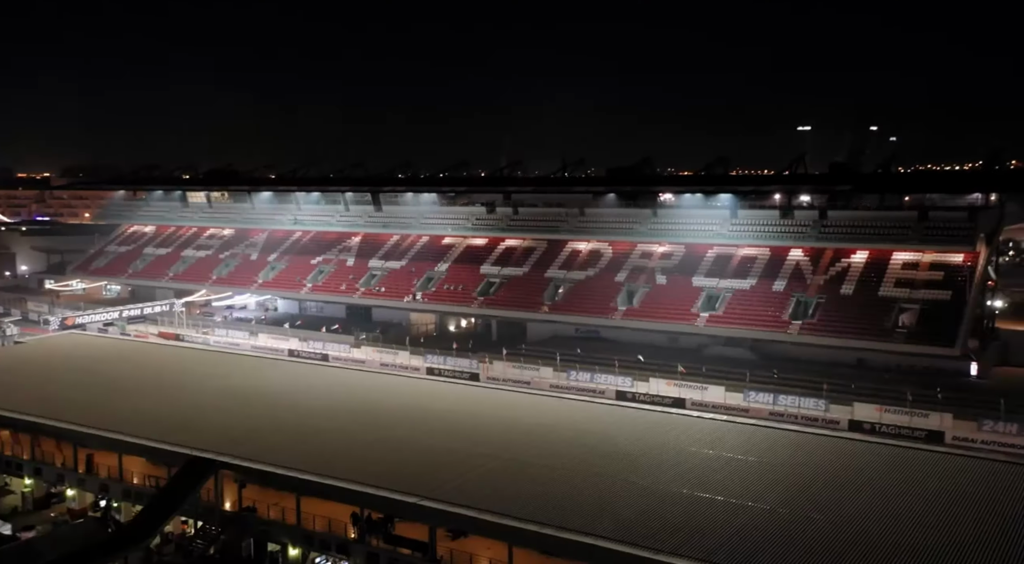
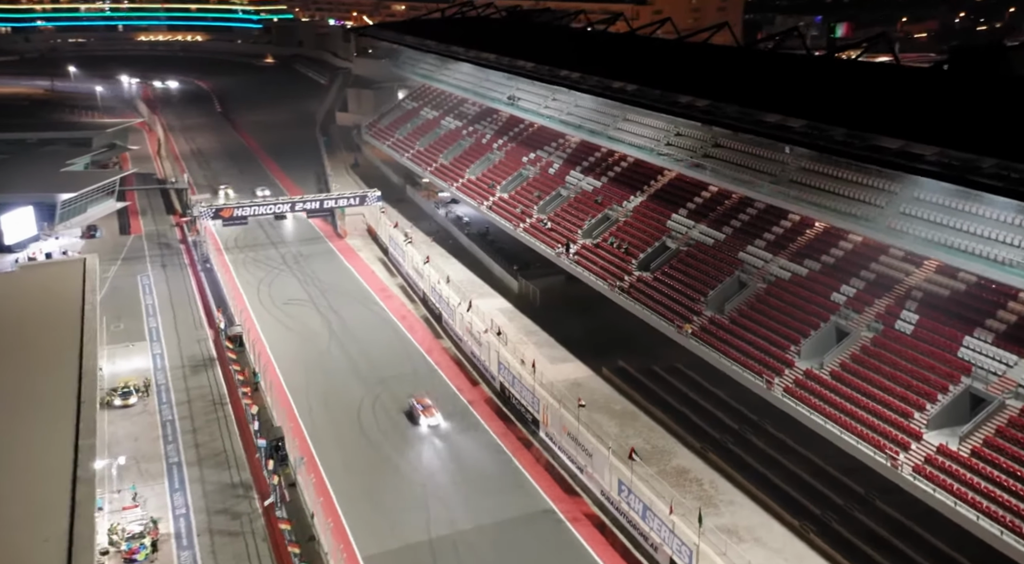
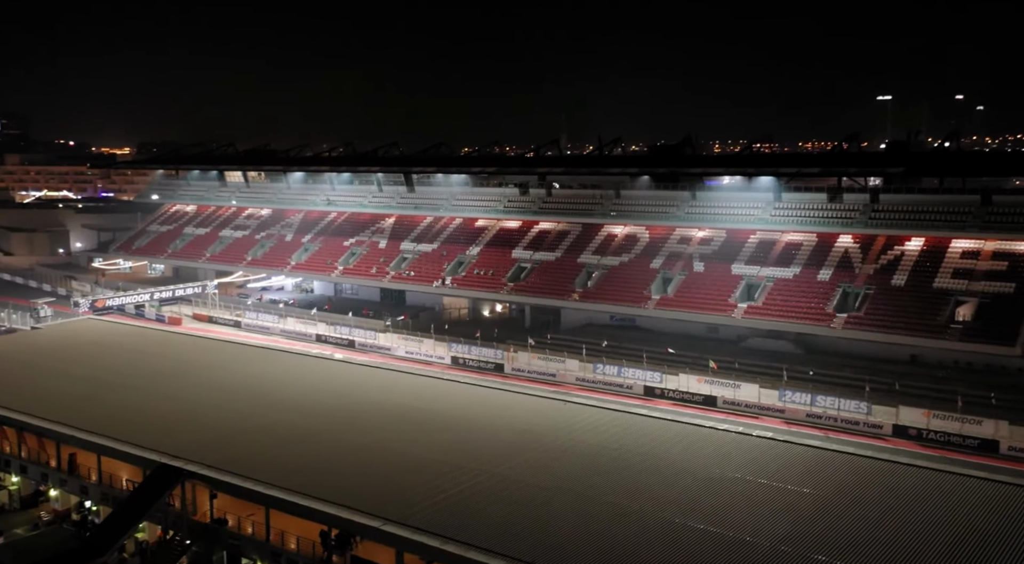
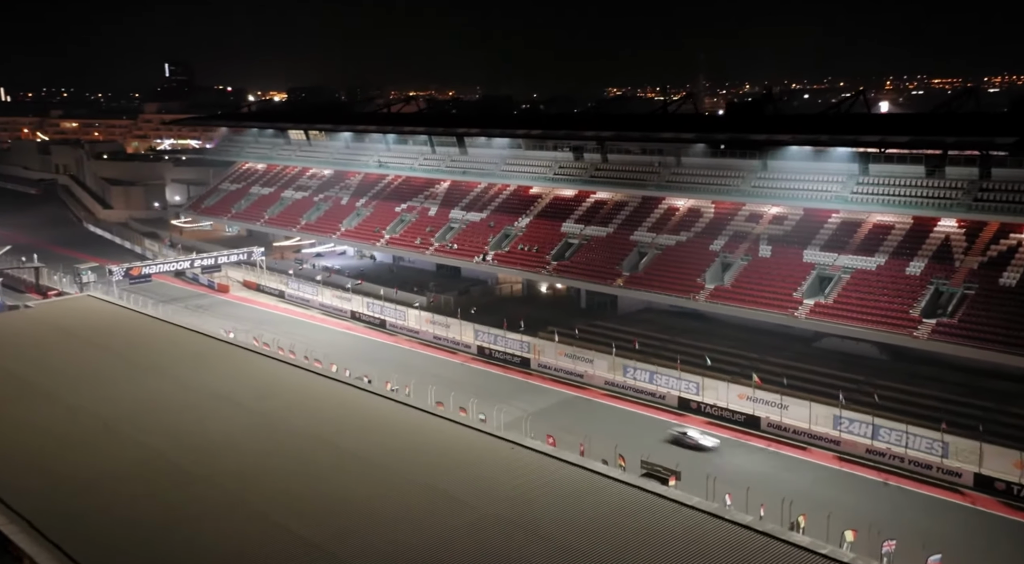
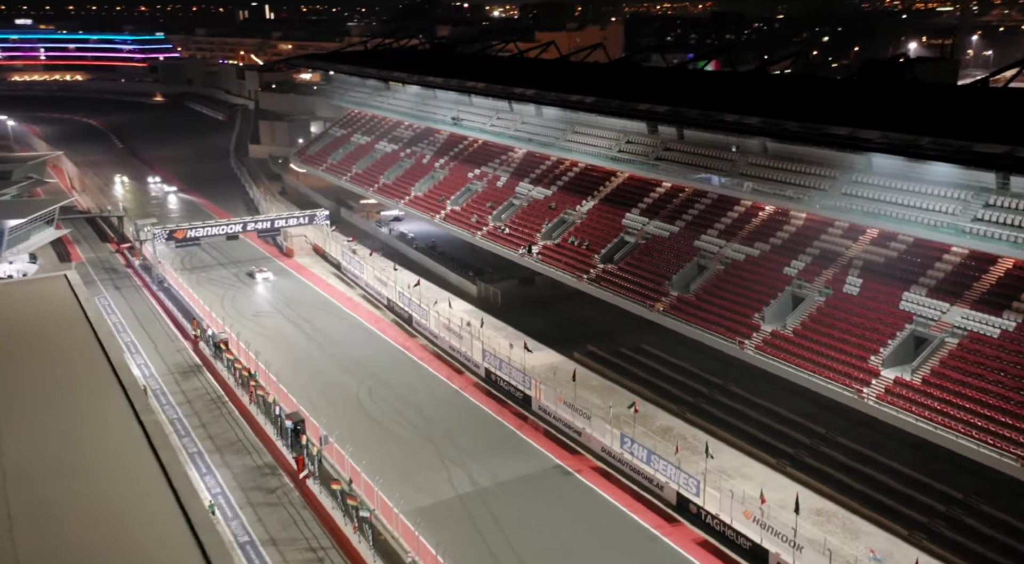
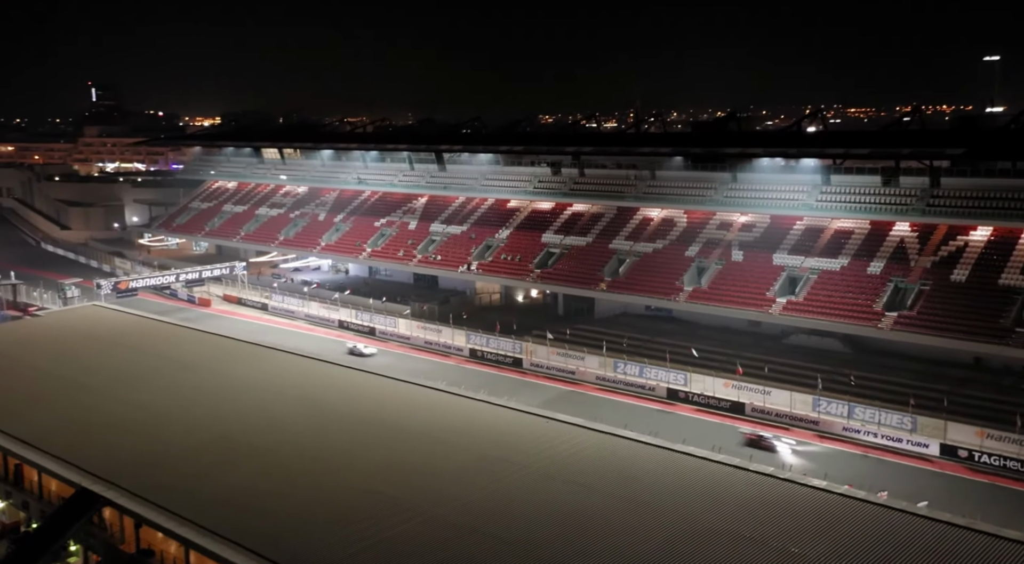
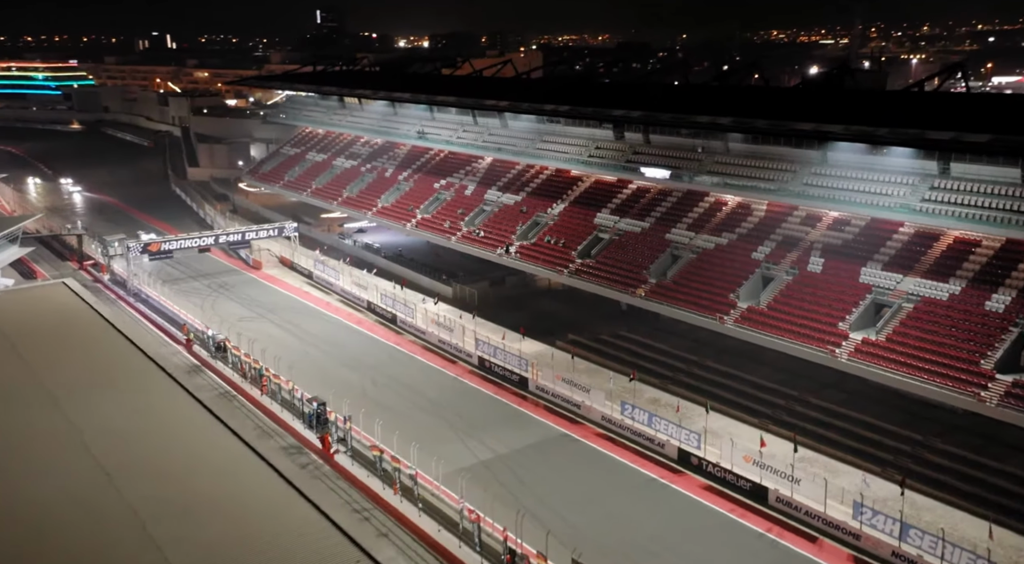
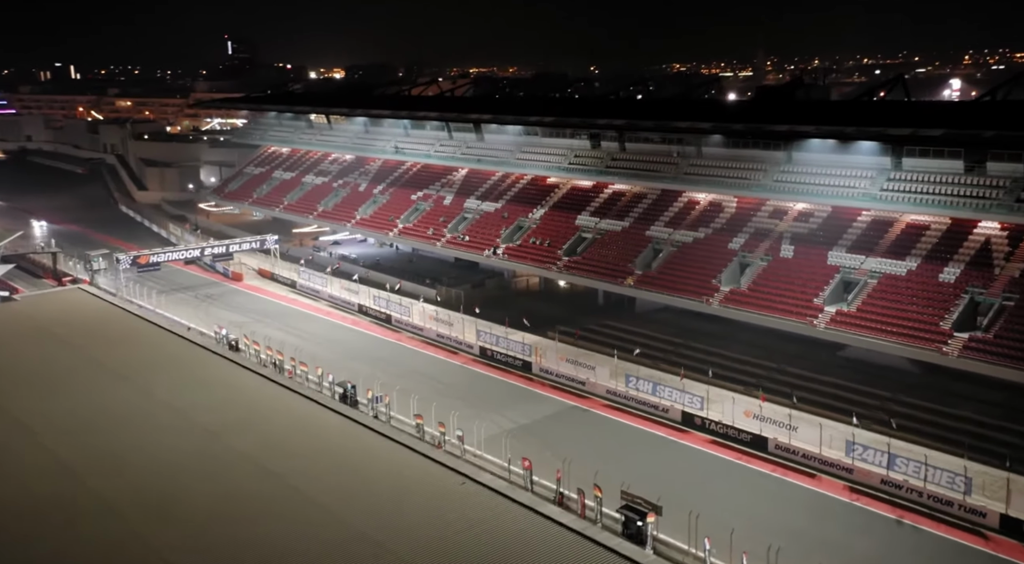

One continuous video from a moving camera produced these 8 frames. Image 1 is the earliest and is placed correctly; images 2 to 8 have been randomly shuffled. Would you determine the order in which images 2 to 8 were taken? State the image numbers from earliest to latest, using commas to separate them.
3, 6, 4, 8, 7, 5, 2
